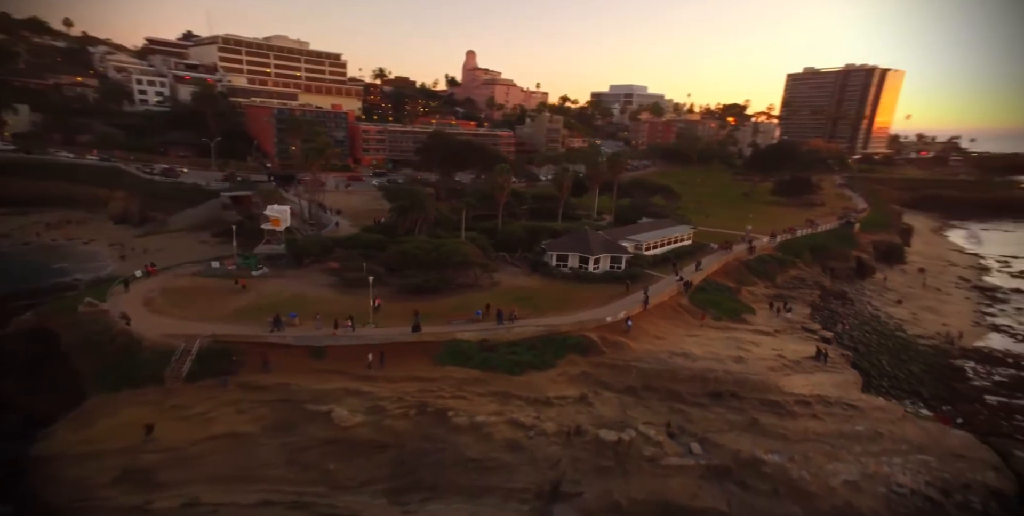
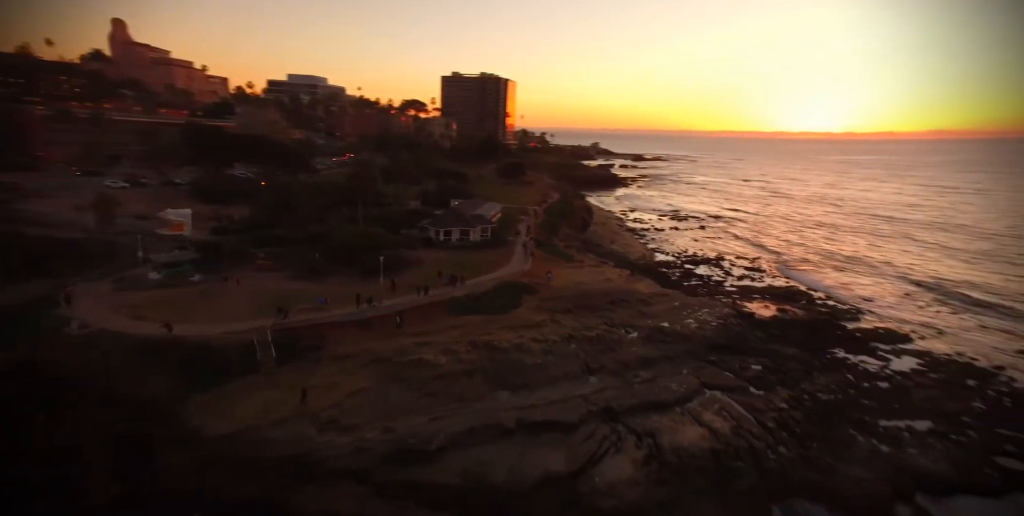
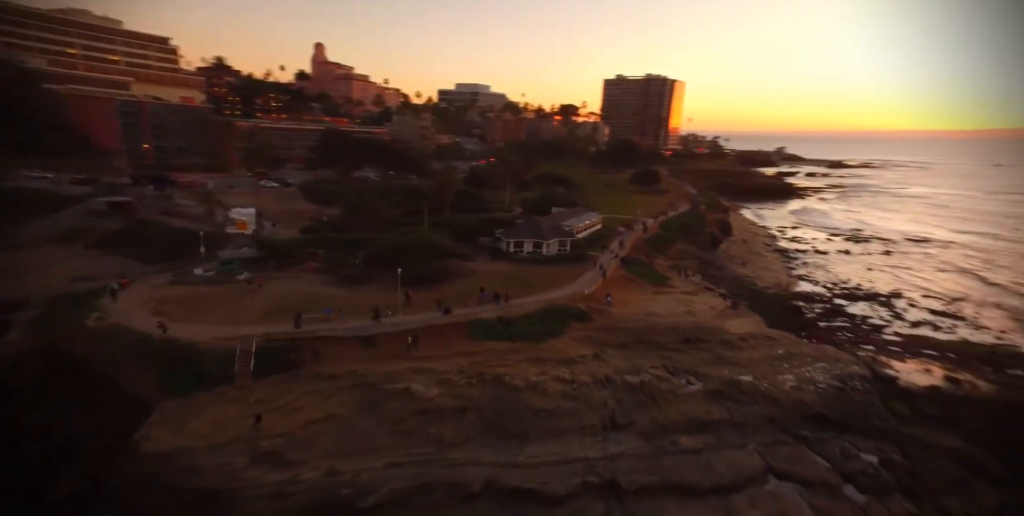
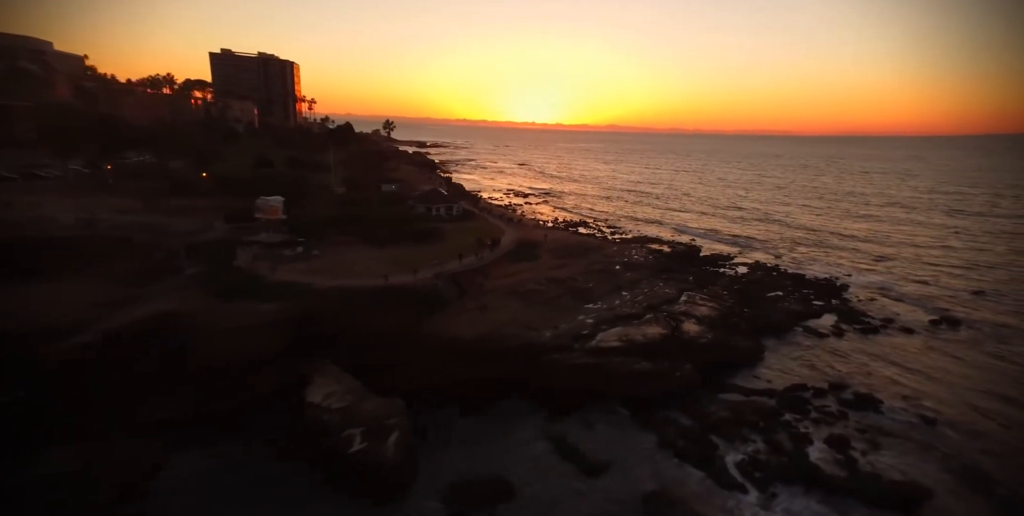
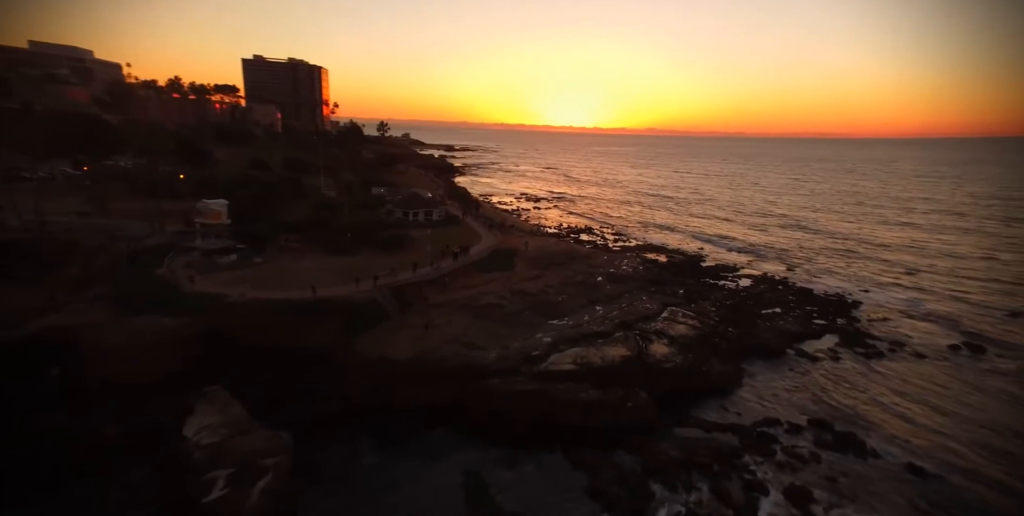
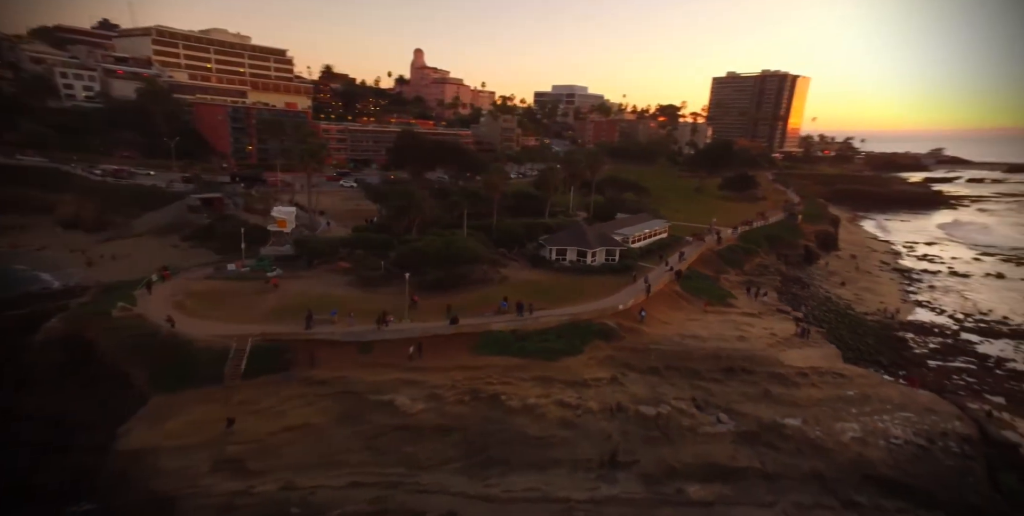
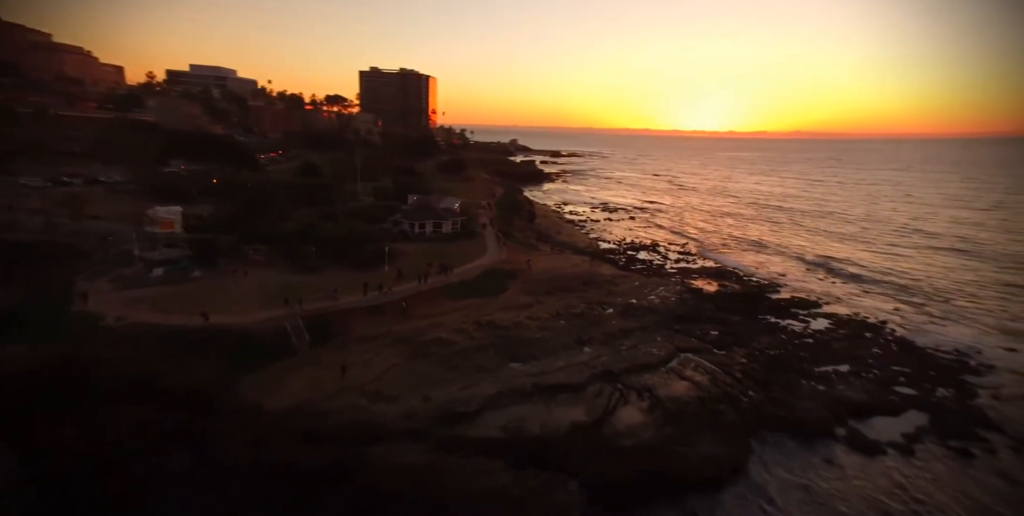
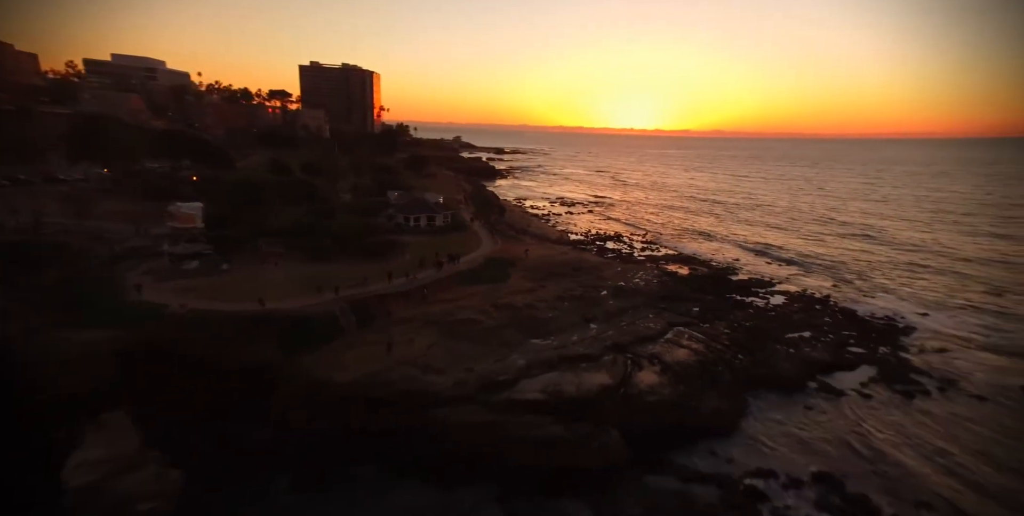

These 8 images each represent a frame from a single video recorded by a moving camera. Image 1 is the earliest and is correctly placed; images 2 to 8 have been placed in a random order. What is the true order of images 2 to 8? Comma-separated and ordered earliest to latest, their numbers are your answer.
6, 3, 2, 7, 8, 5, 4
